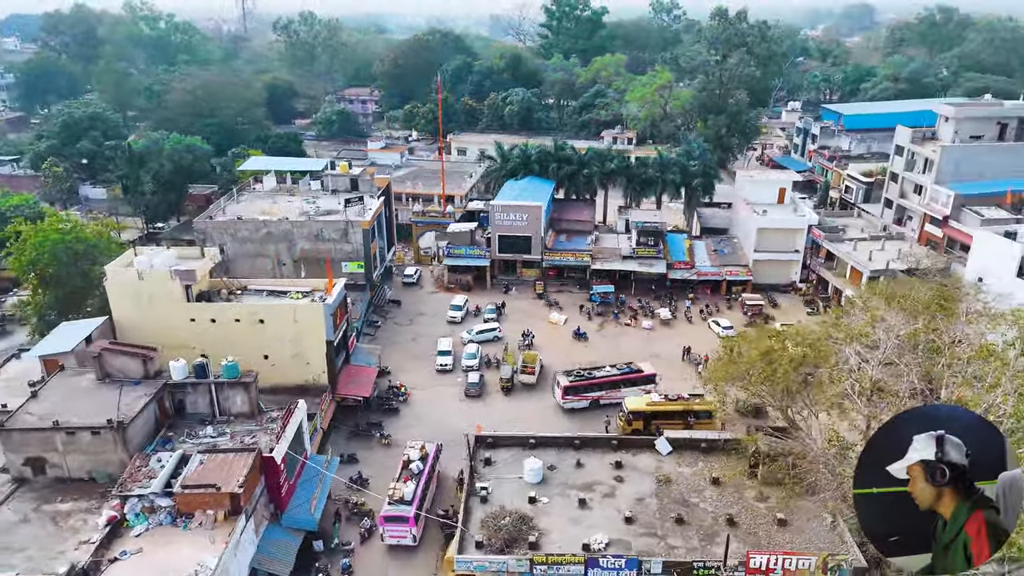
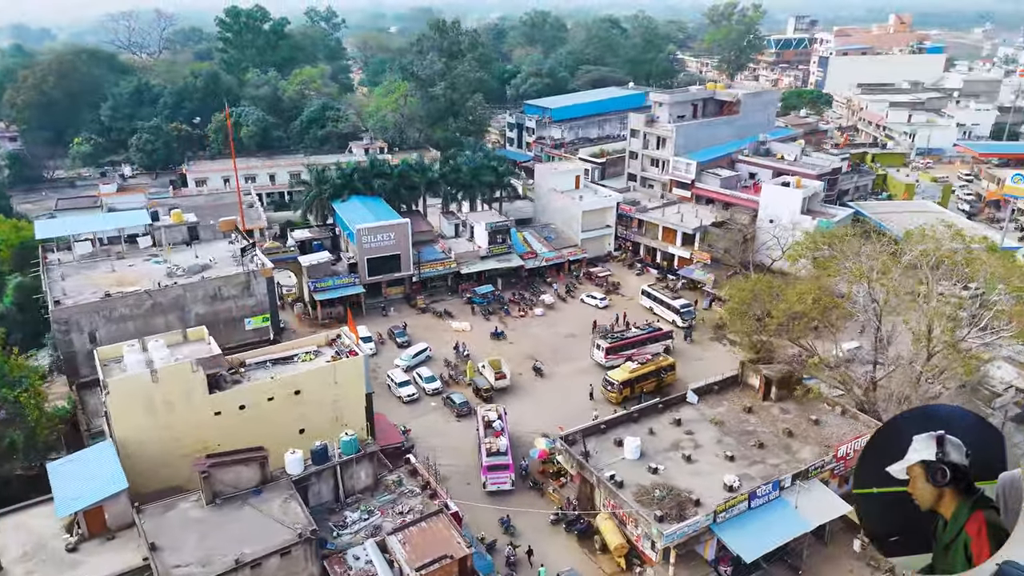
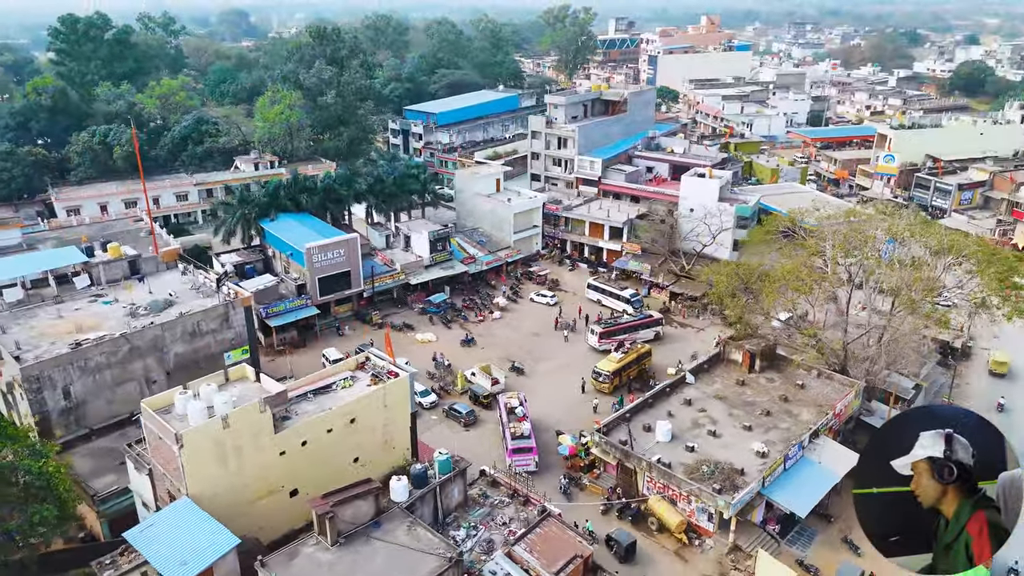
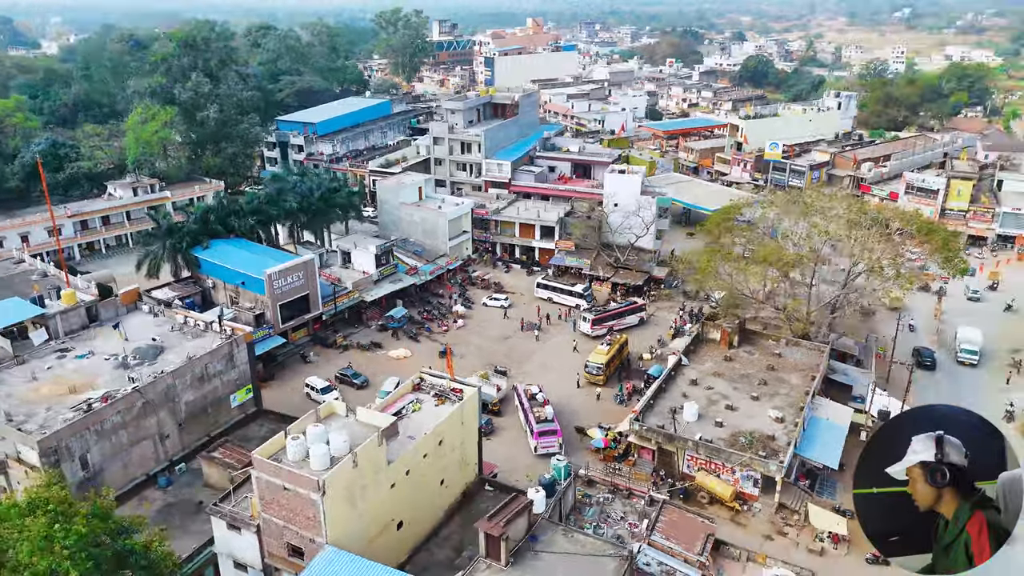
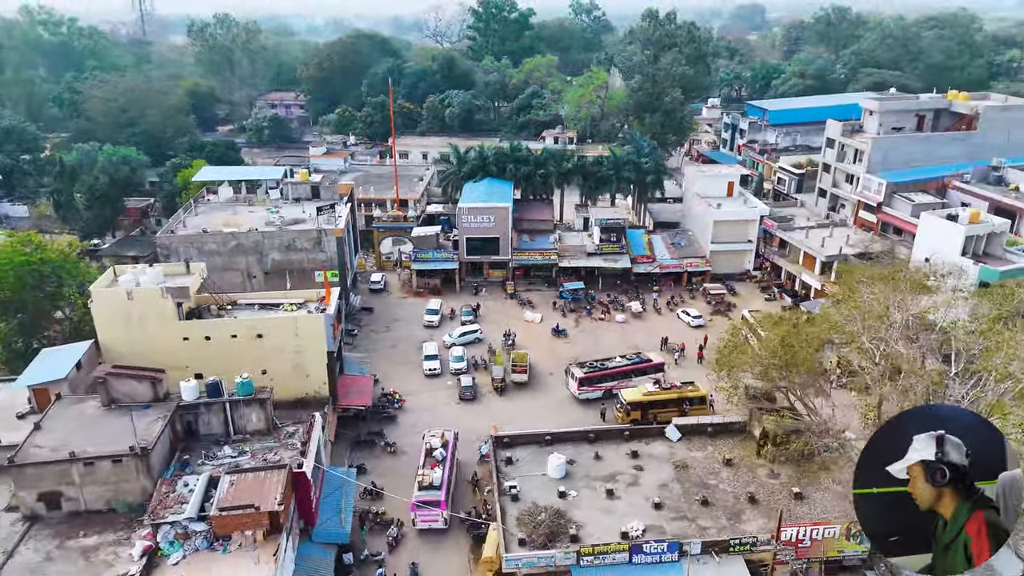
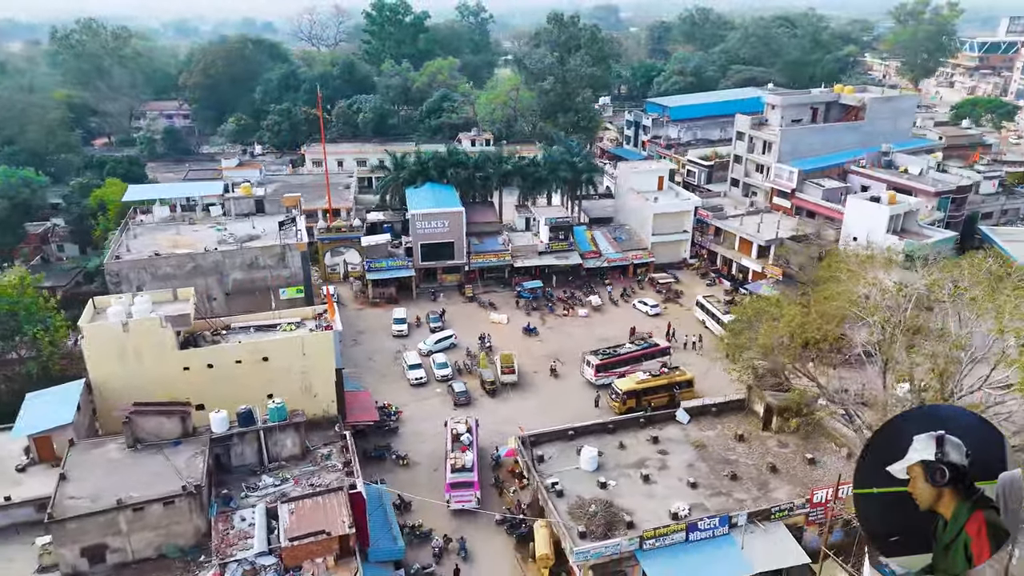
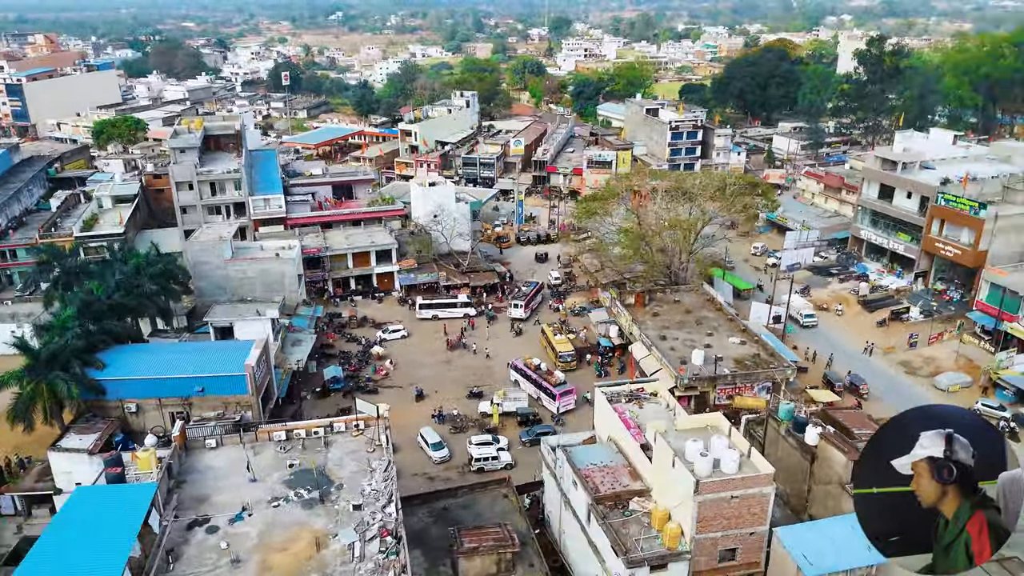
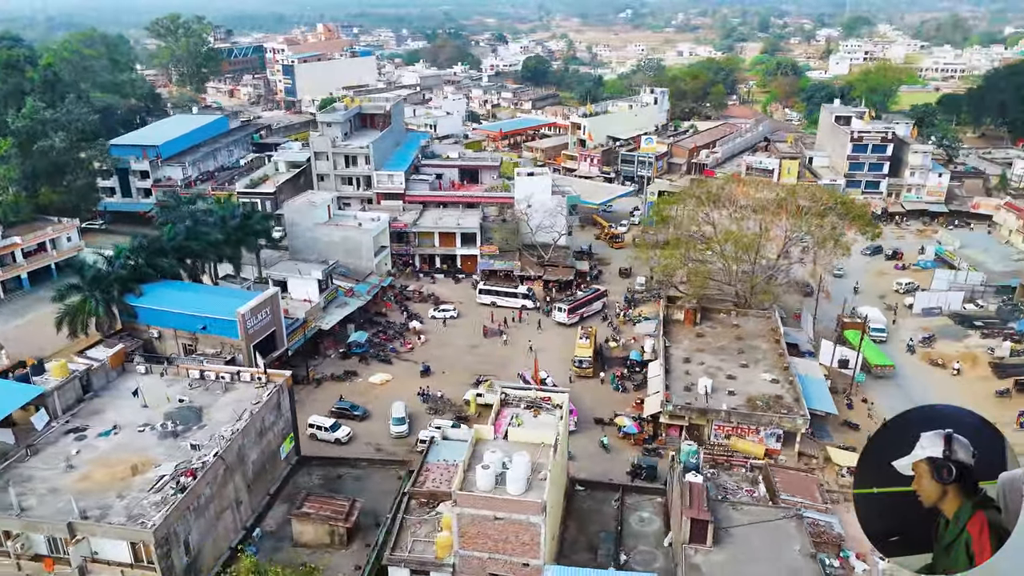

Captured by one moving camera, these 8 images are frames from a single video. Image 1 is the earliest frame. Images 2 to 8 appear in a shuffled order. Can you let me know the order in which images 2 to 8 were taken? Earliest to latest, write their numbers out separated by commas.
5, 6, 2, 3, 4, 8, 7
